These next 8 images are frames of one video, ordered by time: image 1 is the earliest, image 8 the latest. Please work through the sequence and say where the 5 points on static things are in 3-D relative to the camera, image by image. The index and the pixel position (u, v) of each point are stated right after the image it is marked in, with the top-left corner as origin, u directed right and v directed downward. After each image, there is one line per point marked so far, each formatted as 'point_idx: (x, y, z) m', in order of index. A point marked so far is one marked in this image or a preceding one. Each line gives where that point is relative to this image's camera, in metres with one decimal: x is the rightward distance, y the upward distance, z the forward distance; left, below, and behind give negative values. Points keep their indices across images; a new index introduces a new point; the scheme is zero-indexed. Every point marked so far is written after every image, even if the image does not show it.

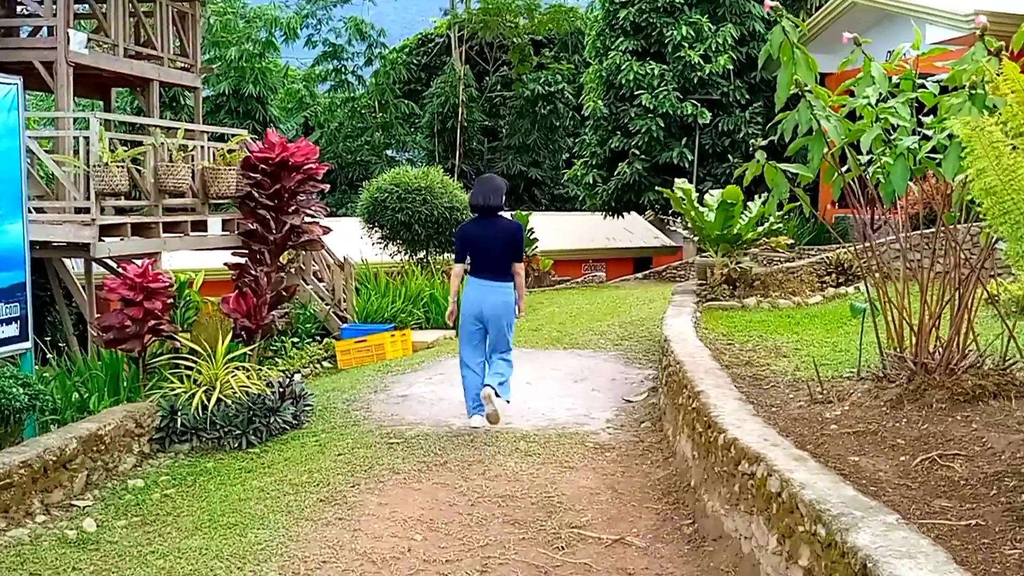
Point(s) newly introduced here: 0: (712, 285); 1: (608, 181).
0: (+1.8, 0.0, +8.3) m
1: (+1.8, +2.1, +18.0) m
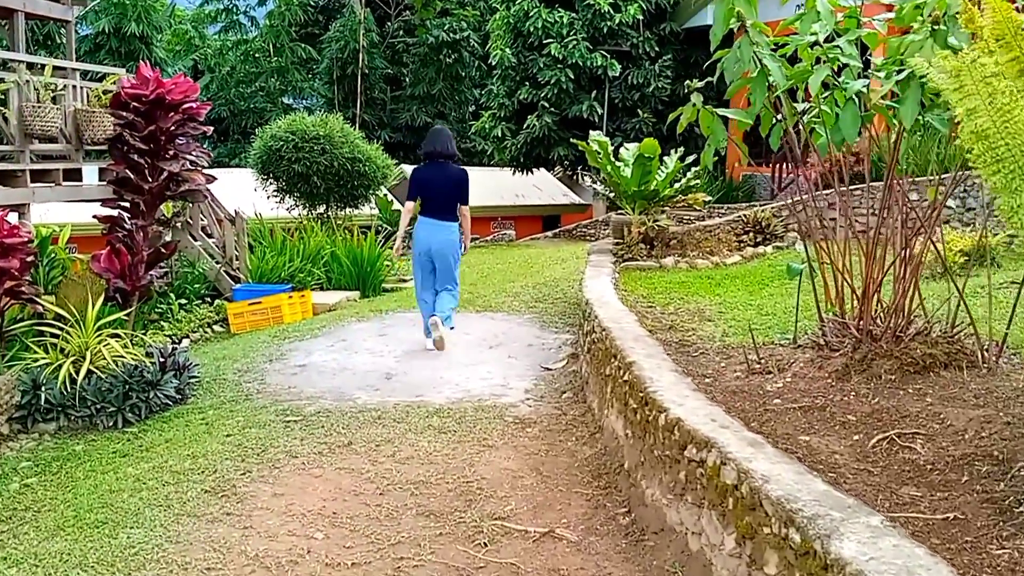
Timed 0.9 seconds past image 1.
0: (+1.0, +0.4, +8.0) m
1: (0.0, +2.9, +17.5) m
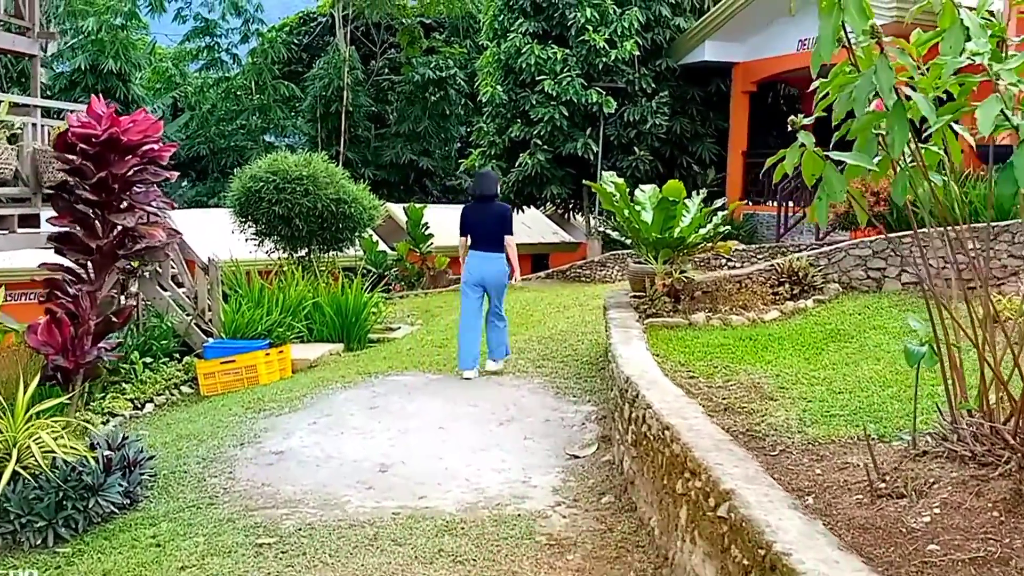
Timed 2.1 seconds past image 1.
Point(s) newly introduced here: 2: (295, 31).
0: (+1.1, -0.1, +7.1) m
1: (-0.1, +2.1, +16.6) m
2: (-4.5, +5.3, +18.9) m
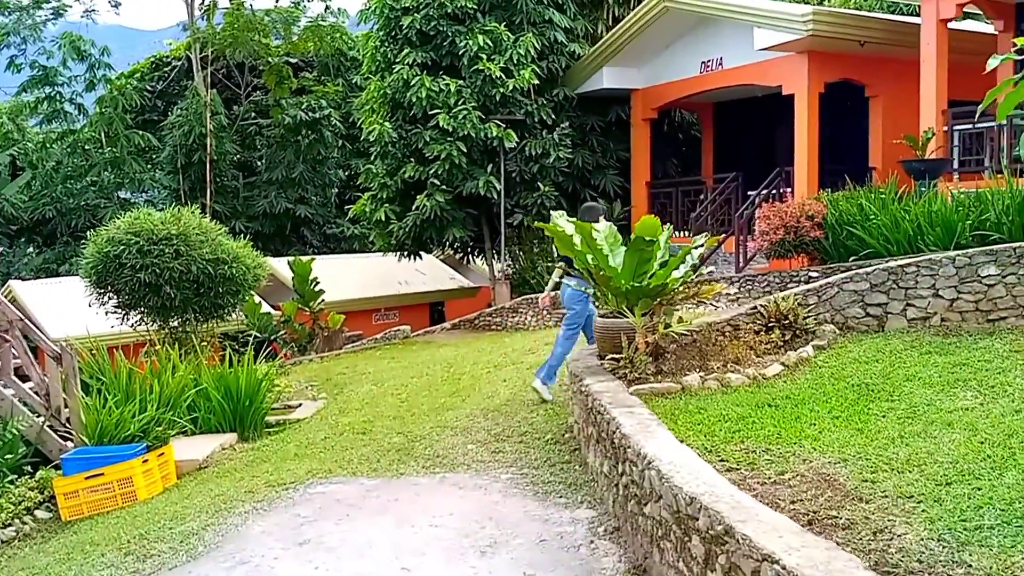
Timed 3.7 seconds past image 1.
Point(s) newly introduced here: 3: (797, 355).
0: (+0.8, -0.4, +5.8) m
1: (-1.8, +1.2, +15.2) m
2: (-6.7, +3.9, +17.0) m
3: (+1.9, -0.4, +6.0) m
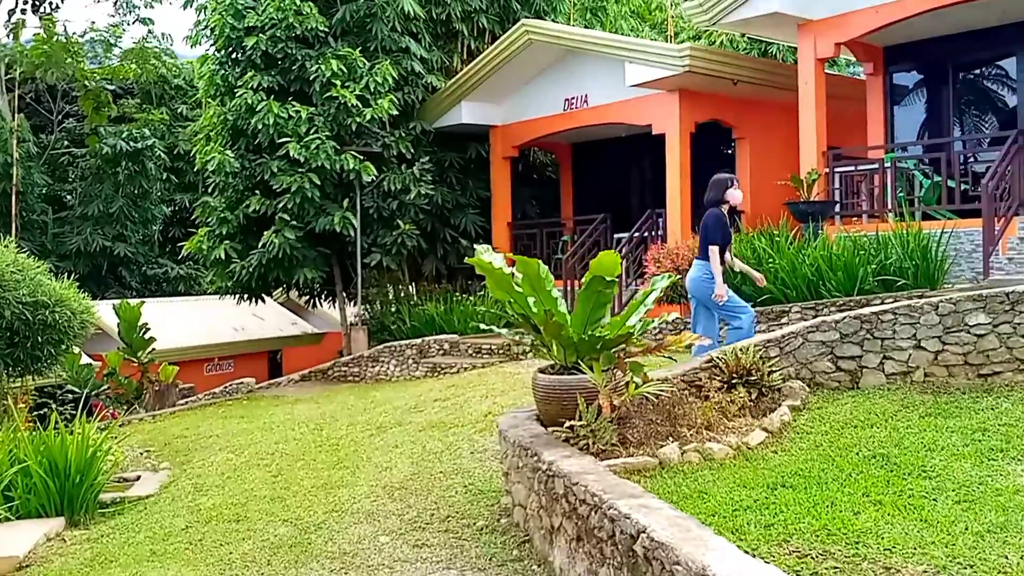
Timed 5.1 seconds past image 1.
0: (+0.4, -0.7, +4.8) m
1: (-3.8, +0.5, +13.6) m
2: (-9.0, +3.2, +14.6) m
3: (+1.5, -0.7, +5.2) m
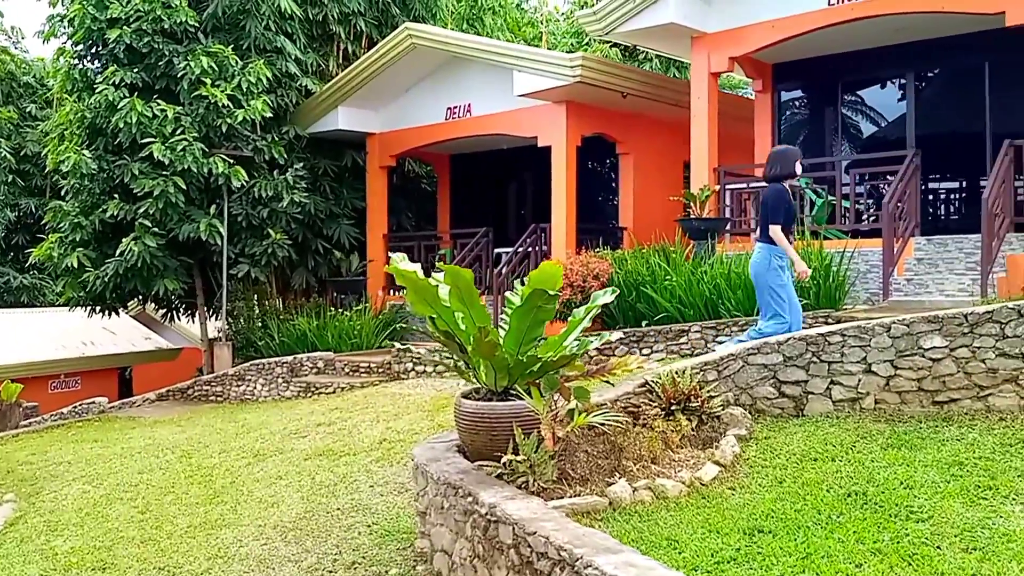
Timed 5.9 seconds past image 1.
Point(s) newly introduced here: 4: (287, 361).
0: (+0.1, -0.8, +4.1) m
1: (-5.4, +0.3, +12.2) m
2: (-10.6, +3.2, +12.5) m
3: (+1.1, -0.8, +4.6) m
4: (-2.5, -0.8, +10.4) m
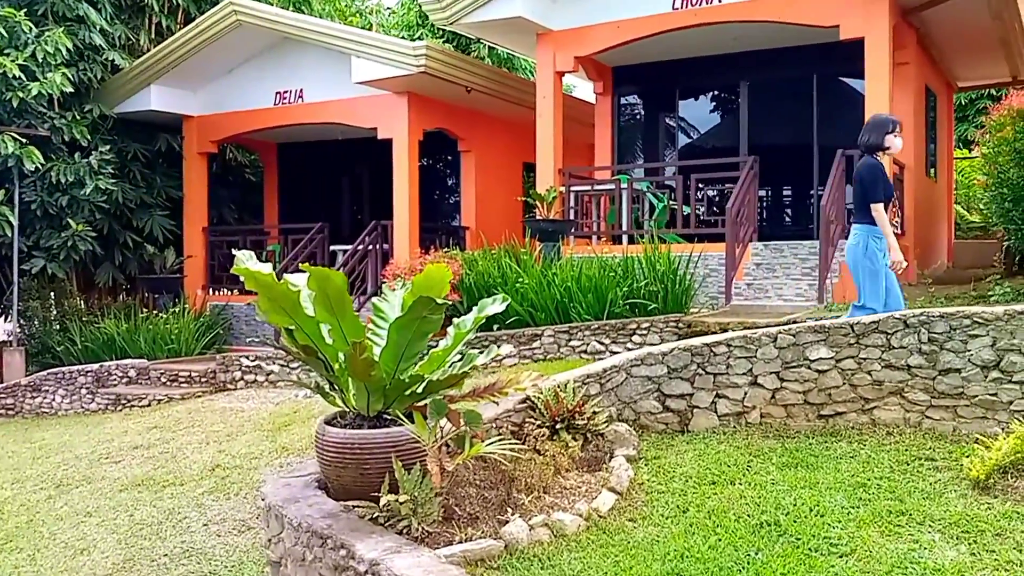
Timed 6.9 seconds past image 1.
0: (-0.4, -0.8, +3.5) m
1: (-7.4, +0.4, +10.4) m
2: (-12.5, +3.2, +9.6) m
3: (+0.5, -0.9, +4.3) m
4: (-4.2, -0.8, +9.2) m
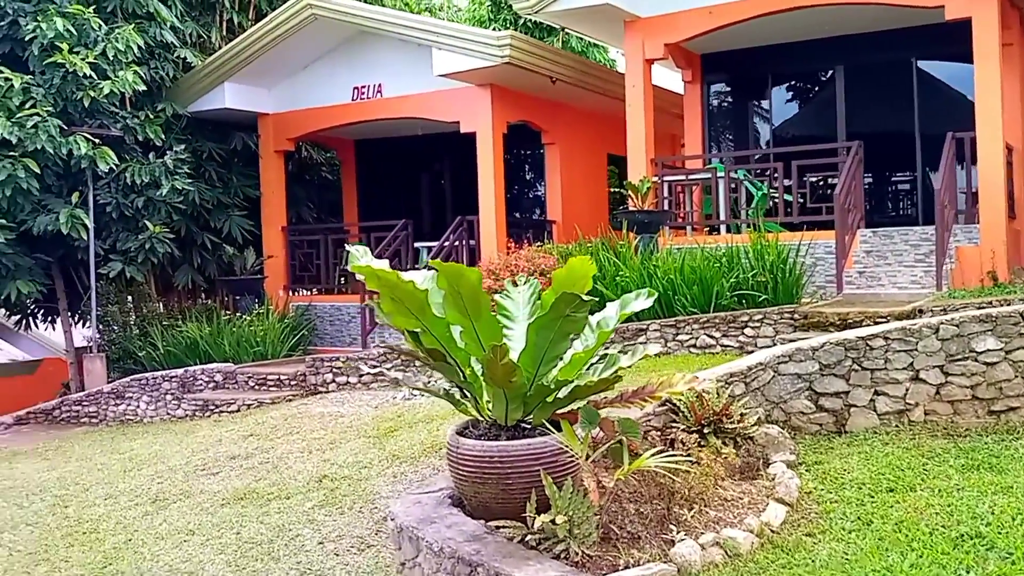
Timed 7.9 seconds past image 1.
0: (+0.2, -0.8, +3.1) m
1: (-6.4, +0.2, +10.4) m
2: (-11.6, +2.9, +9.9) m
3: (+1.1, -0.8, +3.8) m
4: (-3.3, -0.9, +9.0) m
